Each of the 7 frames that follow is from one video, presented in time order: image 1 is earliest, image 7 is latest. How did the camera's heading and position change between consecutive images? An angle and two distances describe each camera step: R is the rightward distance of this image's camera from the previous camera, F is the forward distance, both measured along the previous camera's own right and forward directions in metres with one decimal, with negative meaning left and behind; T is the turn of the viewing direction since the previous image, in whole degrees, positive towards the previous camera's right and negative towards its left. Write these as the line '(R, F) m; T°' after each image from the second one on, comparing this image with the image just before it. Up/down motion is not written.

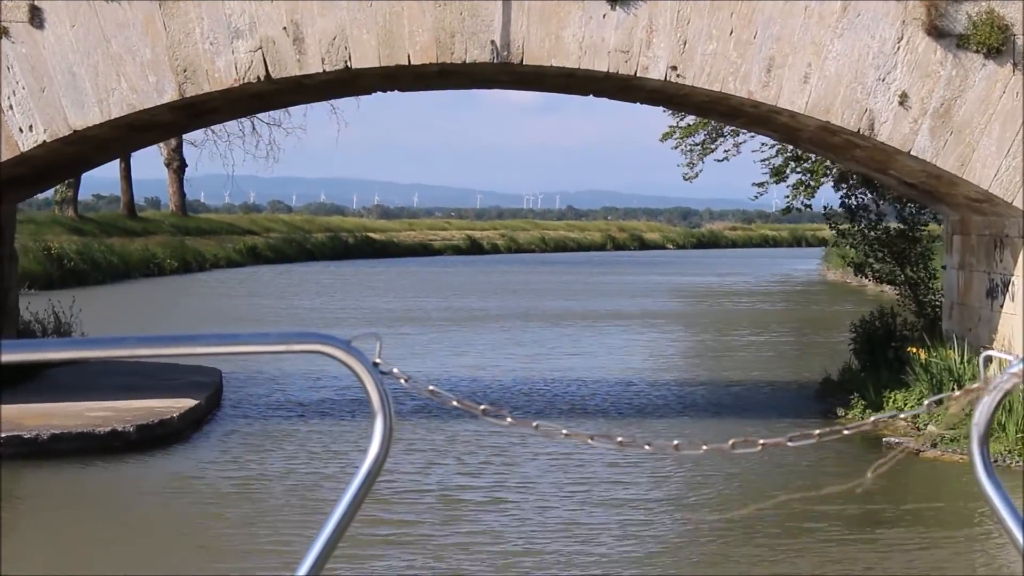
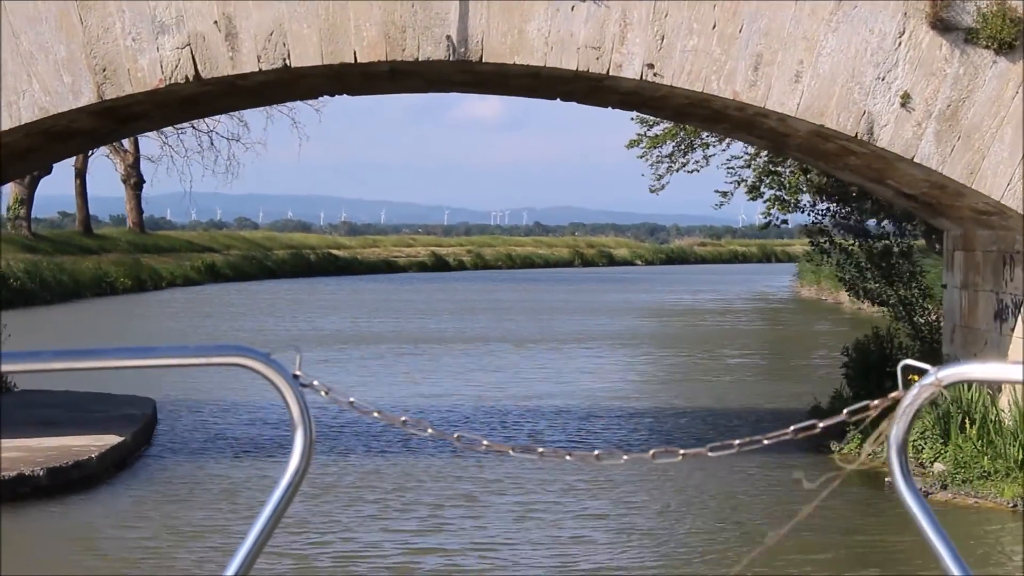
(+0.1, +0.9) m; +1°
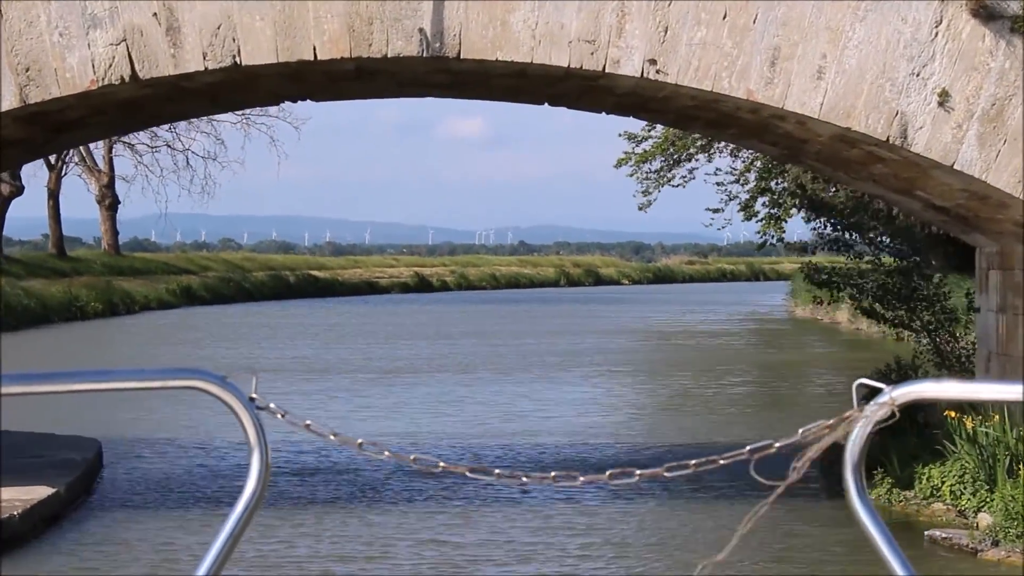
(0.0, +1.0) m; +1°
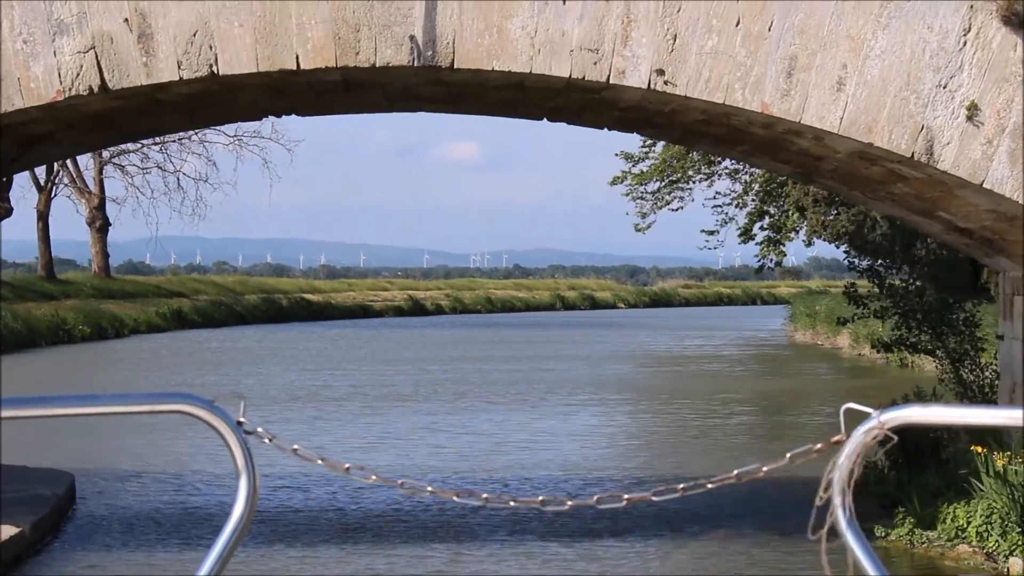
(0.0, +0.5) m; 0°
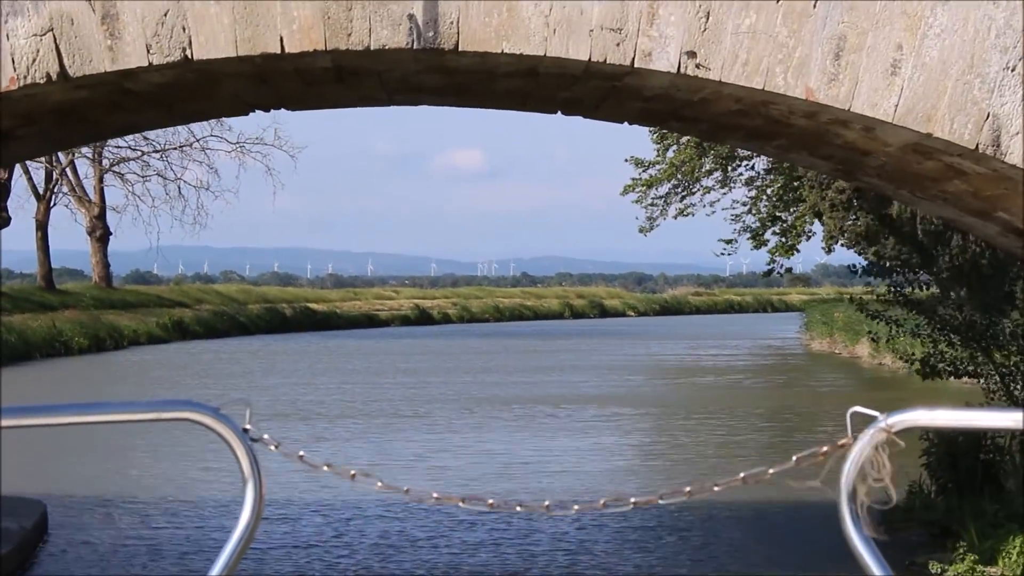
(0.0, +0.7) m; 0°
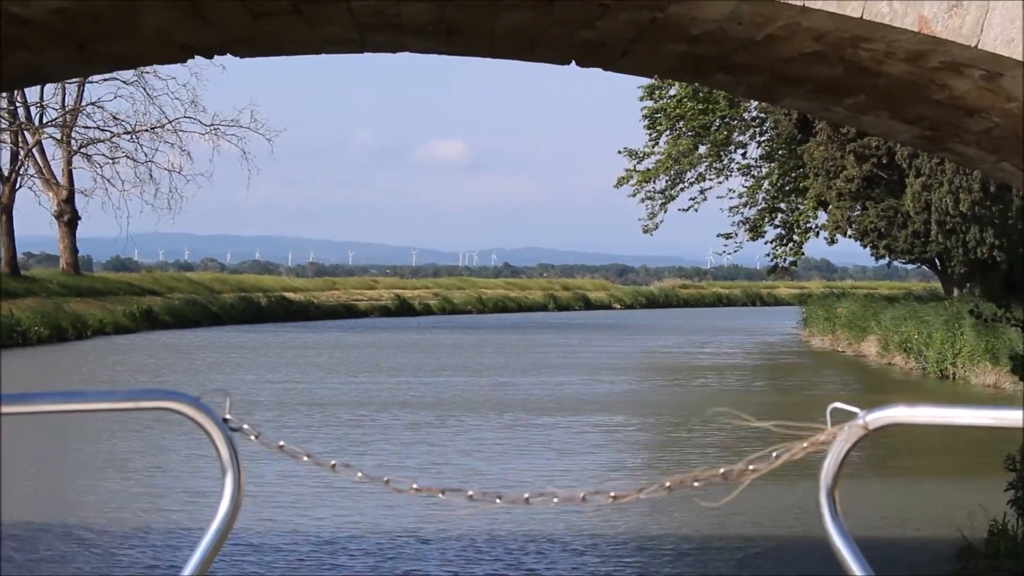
(-0.1, +1.4) m; +1°
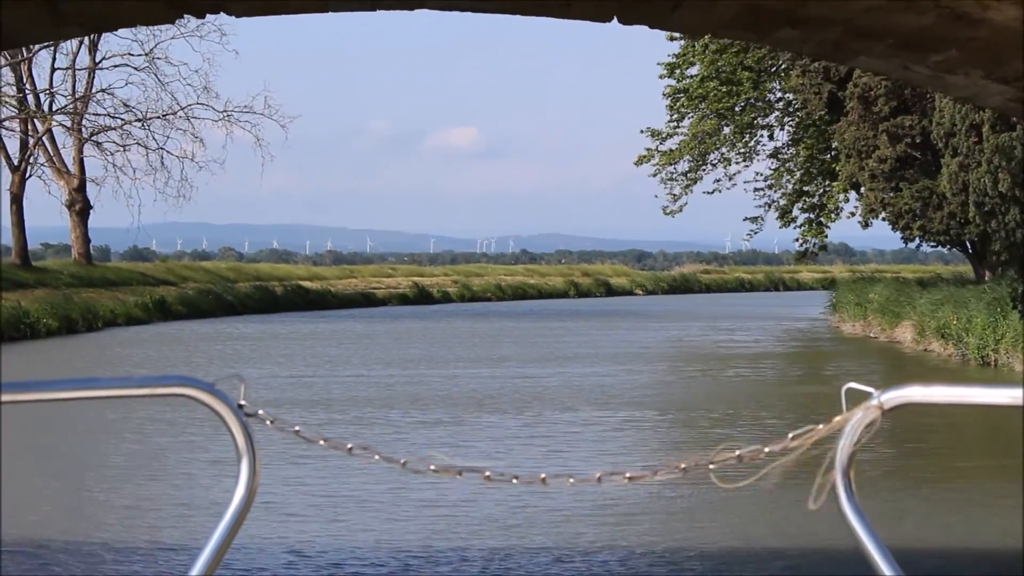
(-0.1, +0.7) m; -1°
